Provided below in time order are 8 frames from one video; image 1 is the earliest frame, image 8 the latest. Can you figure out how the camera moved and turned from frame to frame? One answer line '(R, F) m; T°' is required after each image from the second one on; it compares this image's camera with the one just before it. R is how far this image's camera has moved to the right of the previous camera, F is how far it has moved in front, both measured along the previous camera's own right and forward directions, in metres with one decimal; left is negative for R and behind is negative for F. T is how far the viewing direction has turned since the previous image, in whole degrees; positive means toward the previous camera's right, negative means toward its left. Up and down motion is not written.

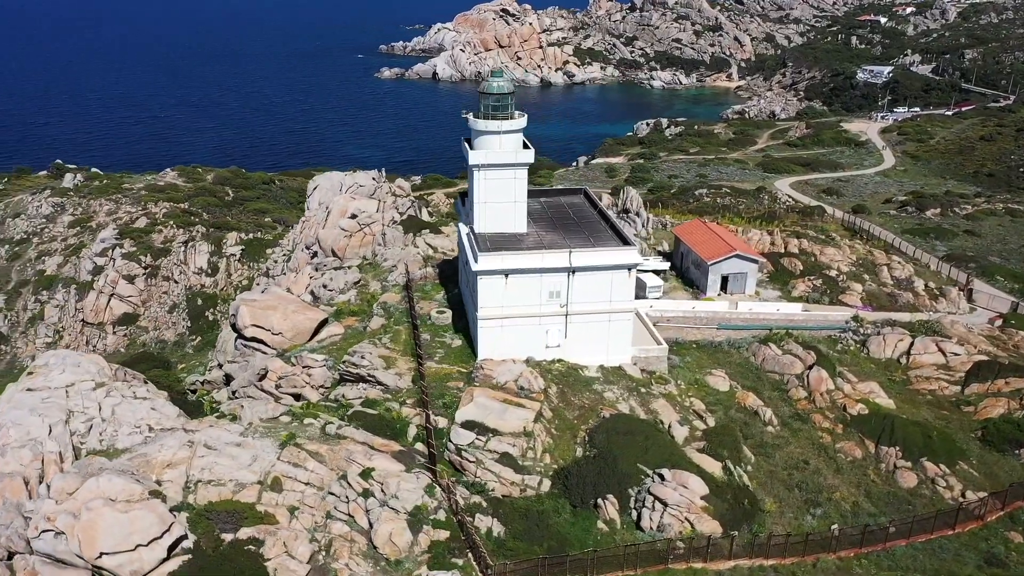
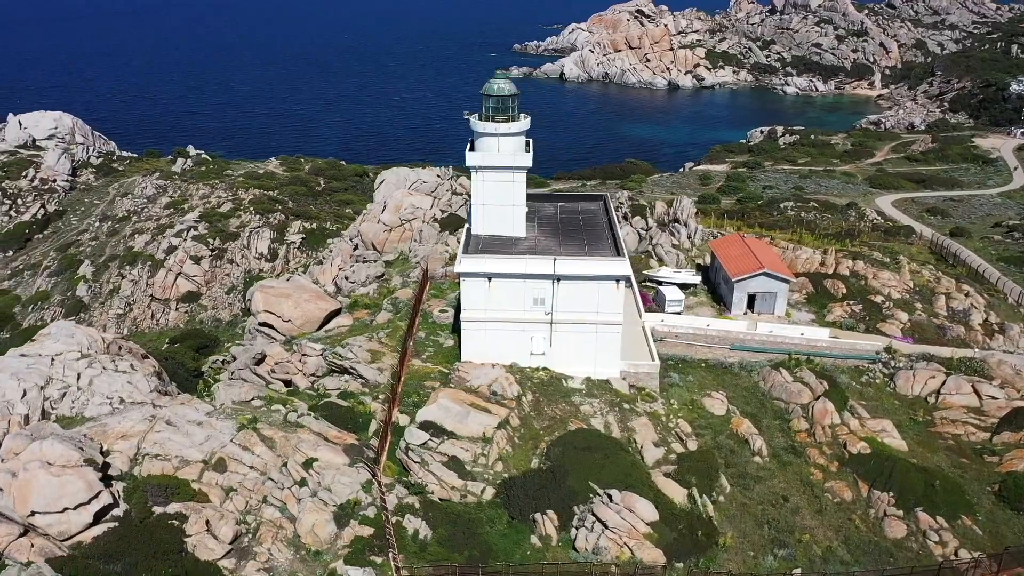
(+5.1, +0.7) m; -9°
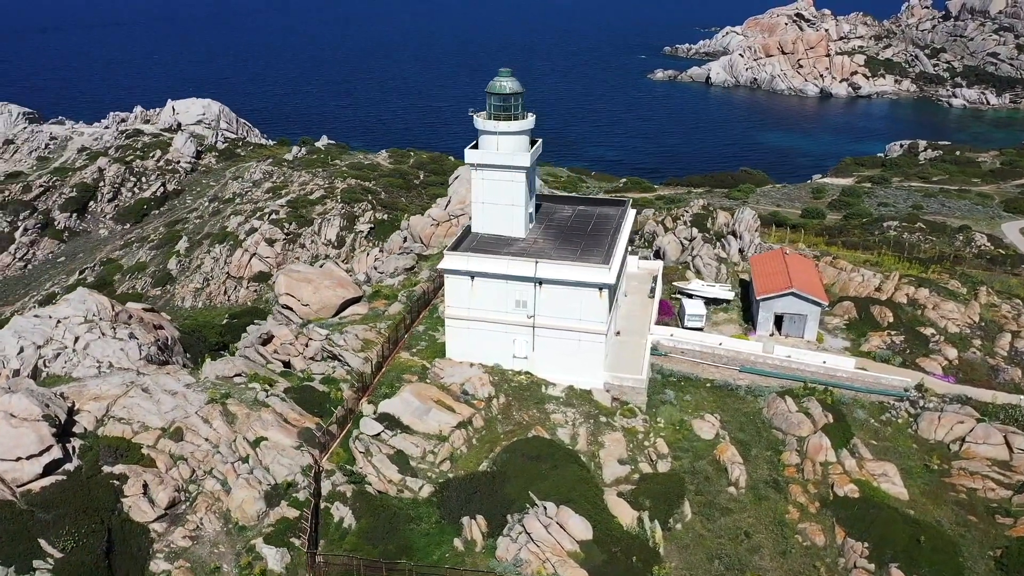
(+5.6, +0.9) m; -10°
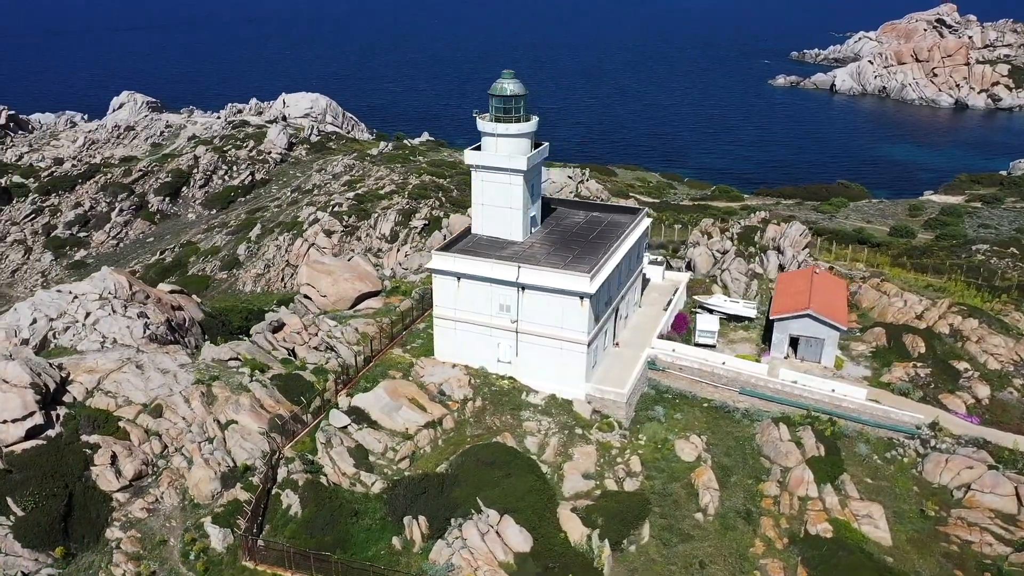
(+4.4, +0.6) m; -8°
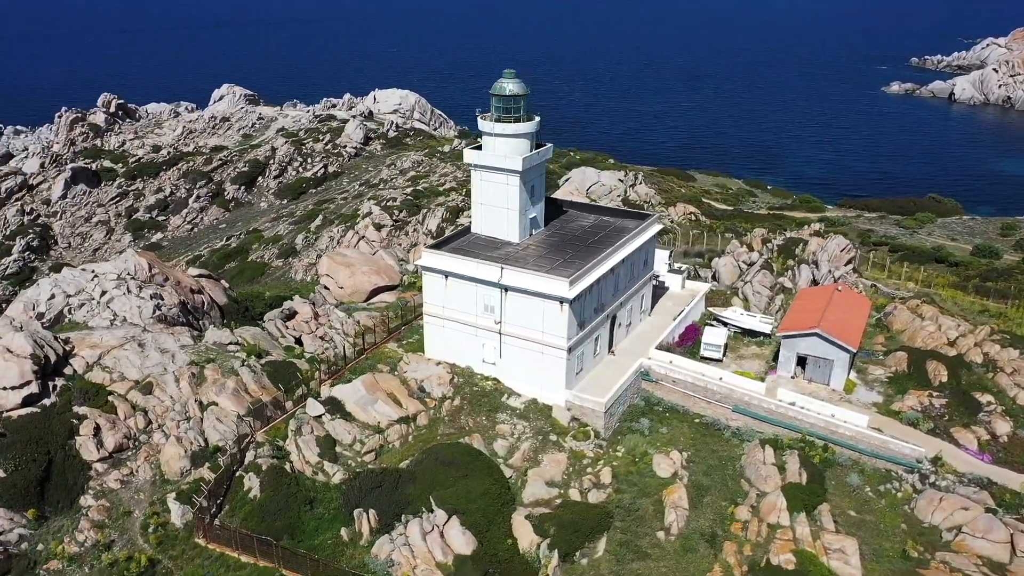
(+3.9, +0.5) m; -7°
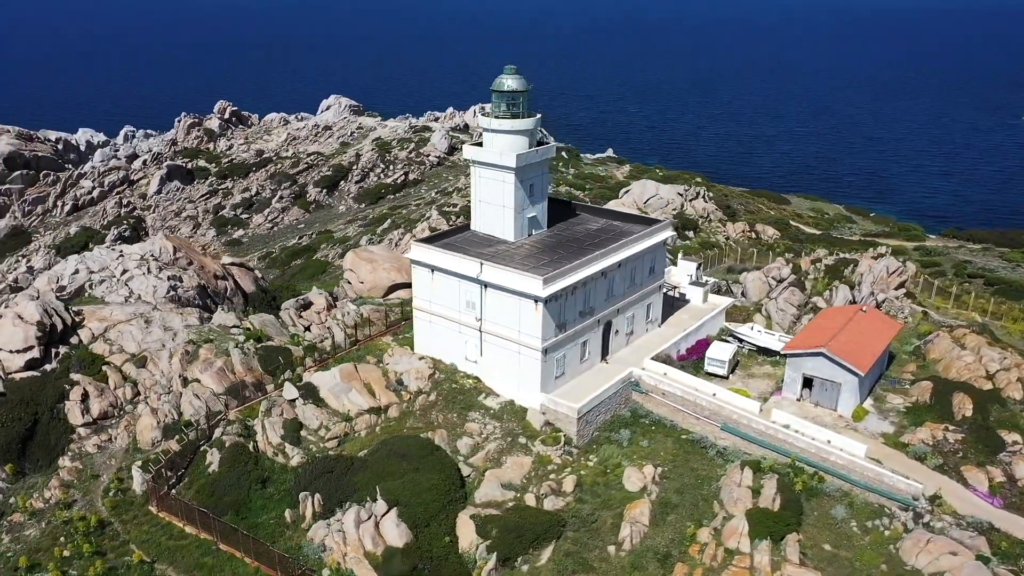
(+4.4, +0.9) m; -8°
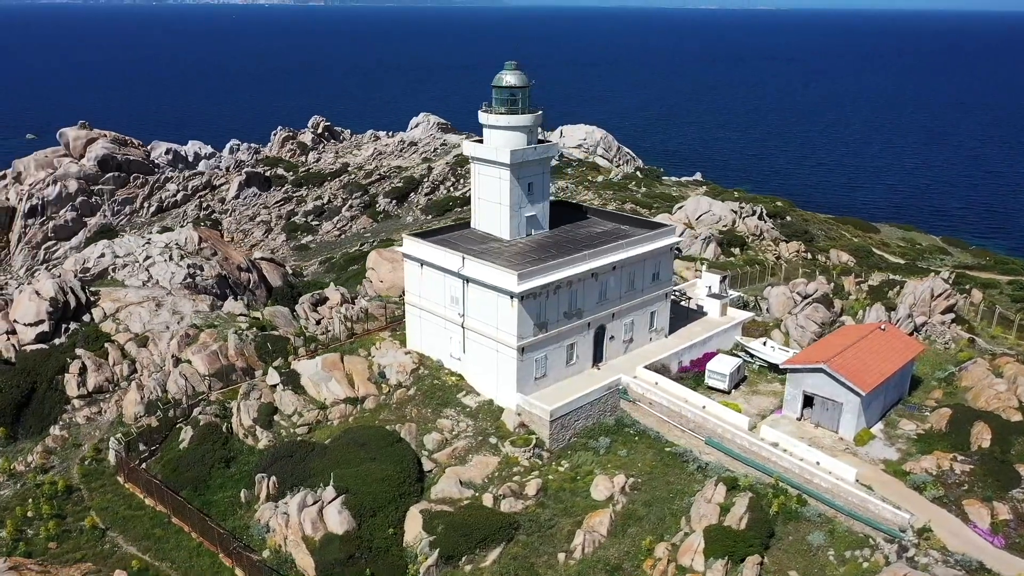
(+3.9, +0.9) m; -7°
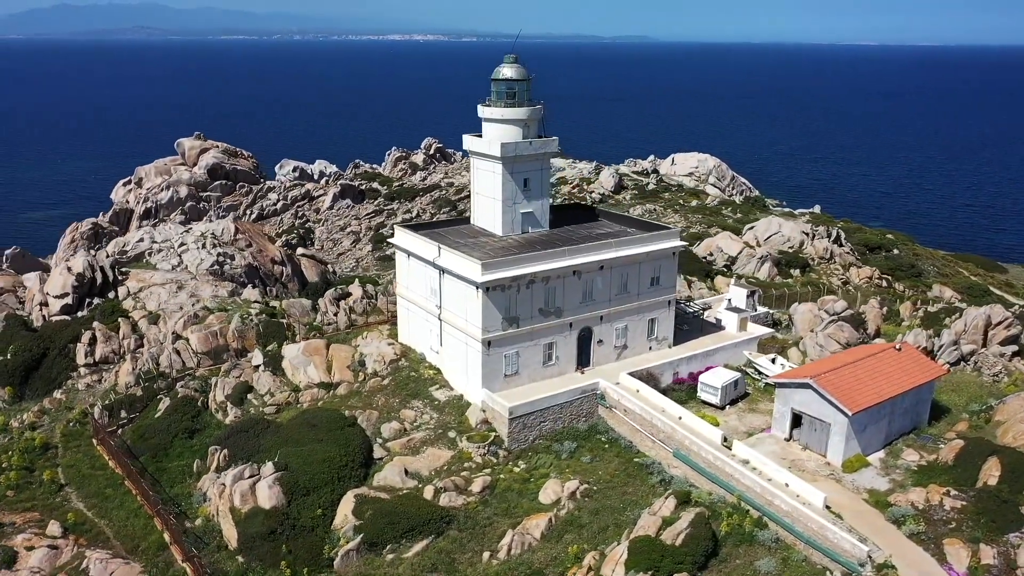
(+4.9, +1.1) m; -9°
